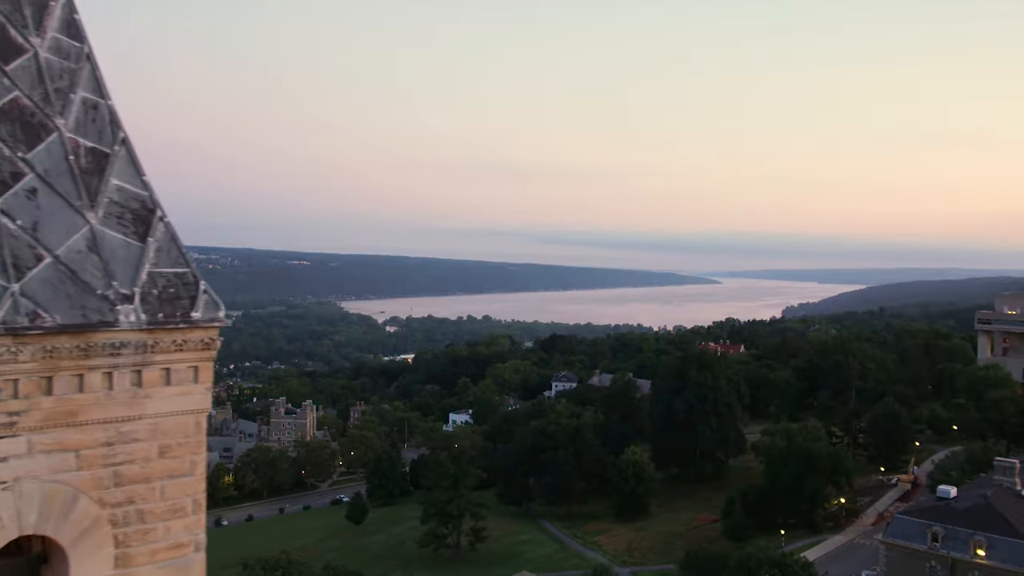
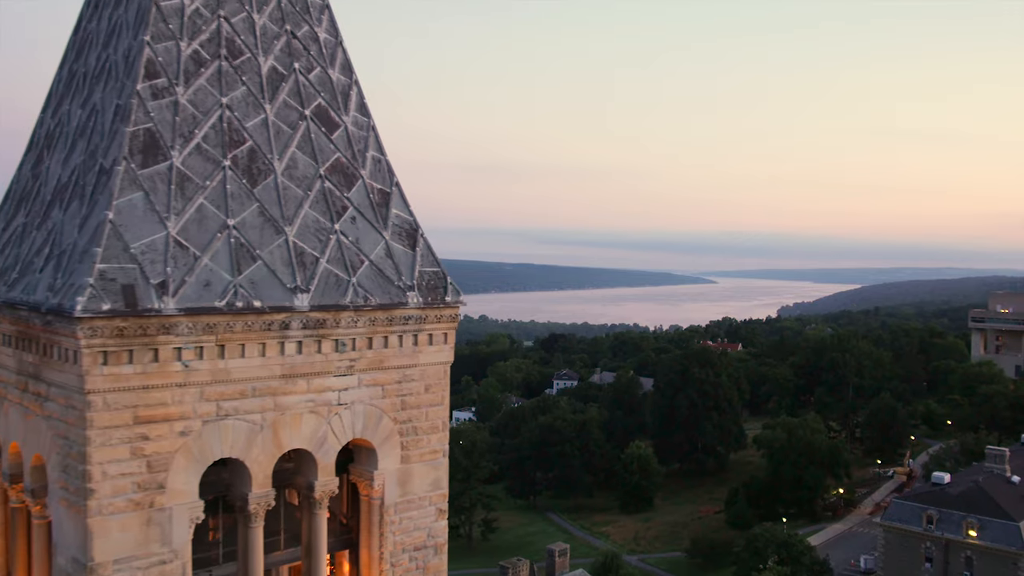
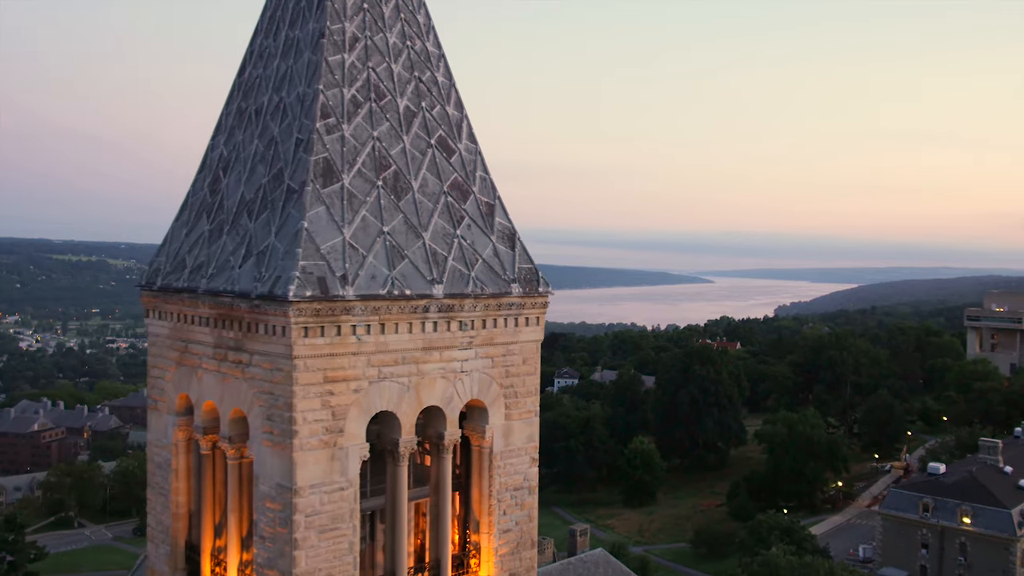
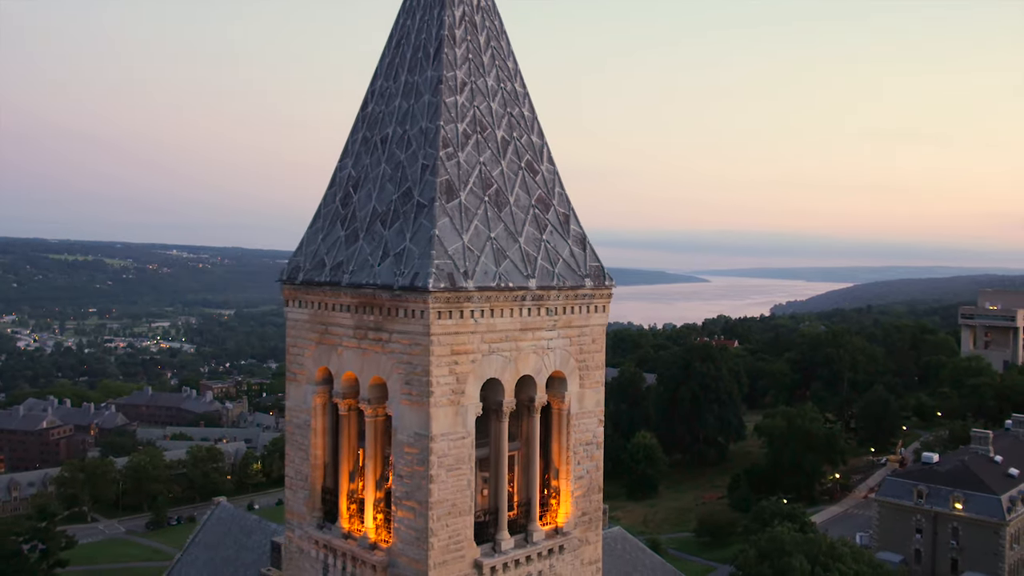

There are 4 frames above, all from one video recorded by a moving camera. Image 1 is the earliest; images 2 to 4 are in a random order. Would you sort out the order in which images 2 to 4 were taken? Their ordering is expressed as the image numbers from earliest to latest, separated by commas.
2, 3, 4
